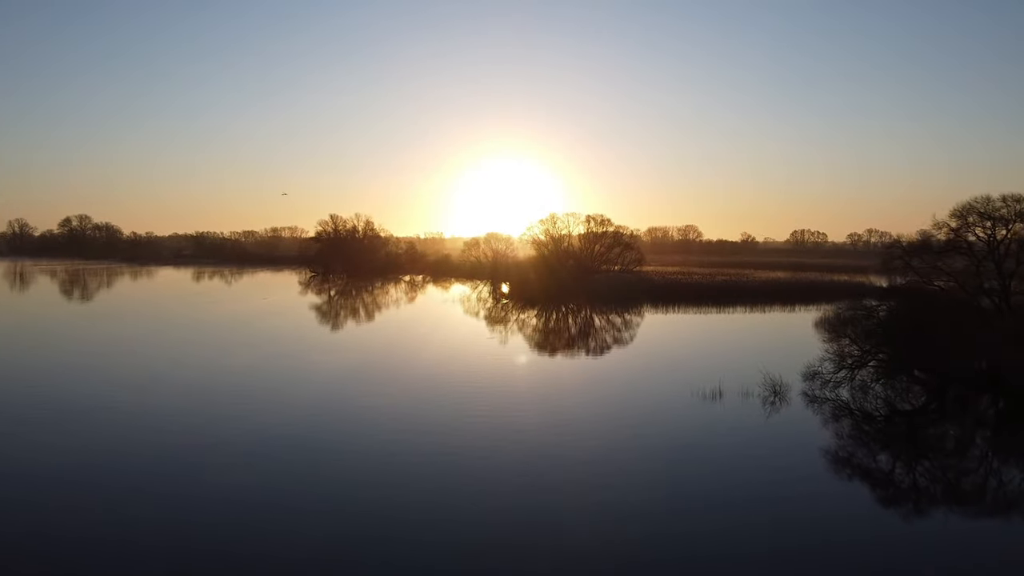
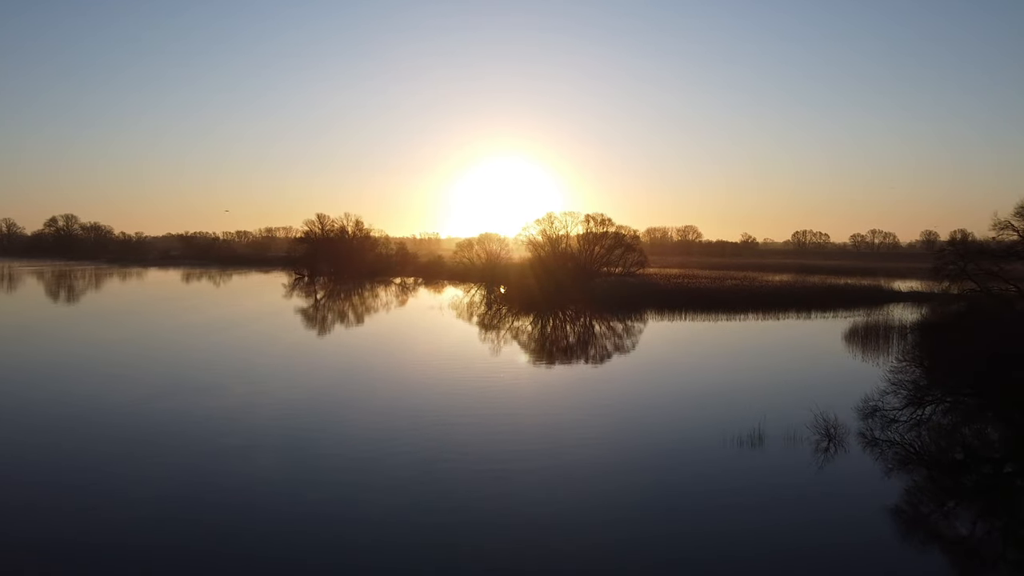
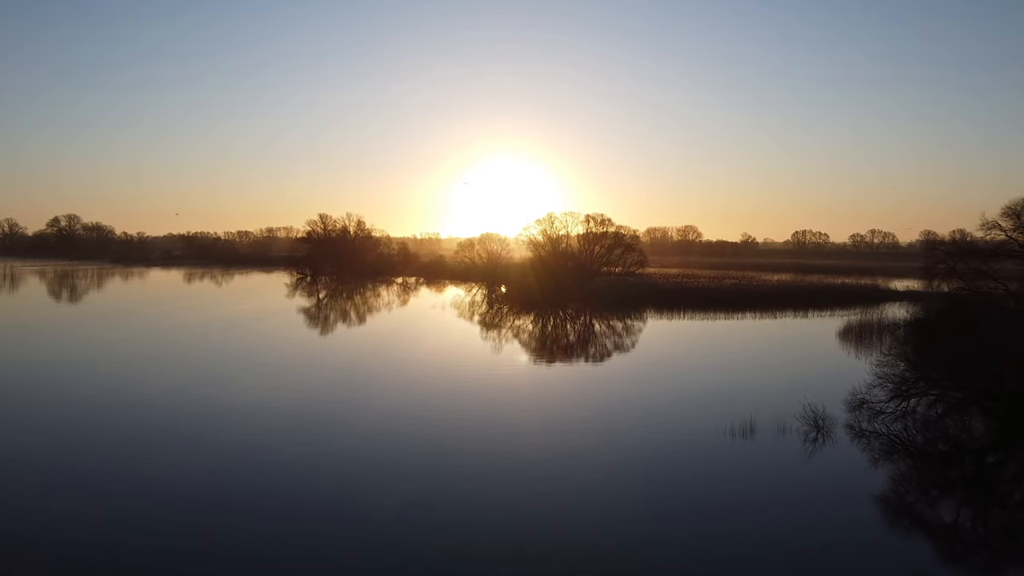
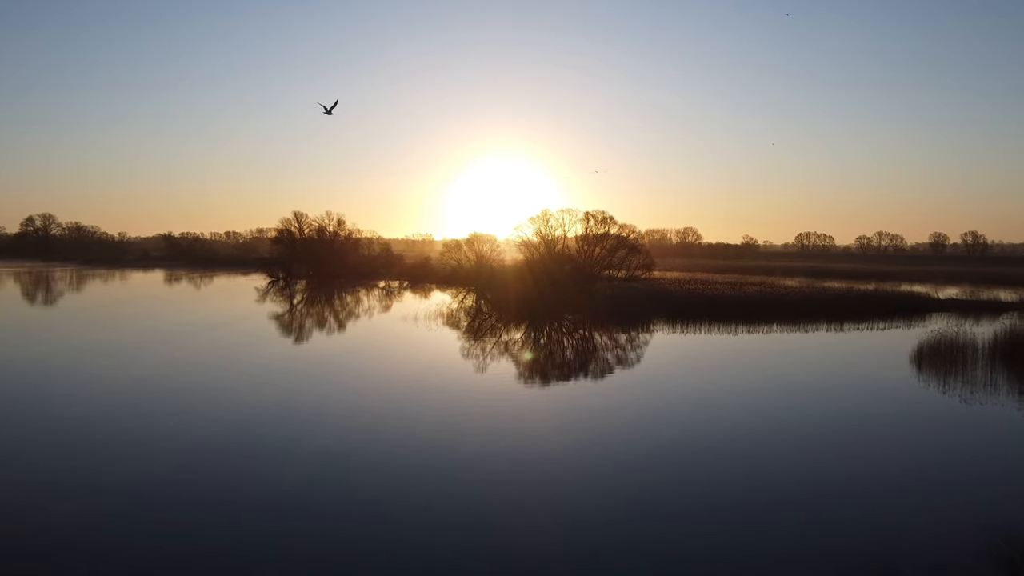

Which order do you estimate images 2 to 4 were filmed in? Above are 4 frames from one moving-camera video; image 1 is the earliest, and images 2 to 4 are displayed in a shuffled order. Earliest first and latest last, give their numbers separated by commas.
3, 2, 4
